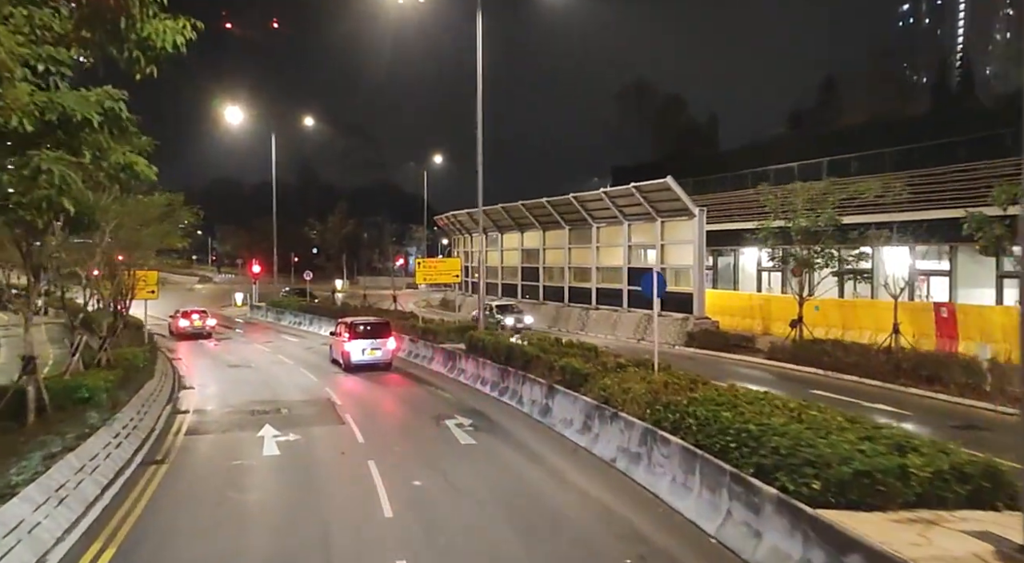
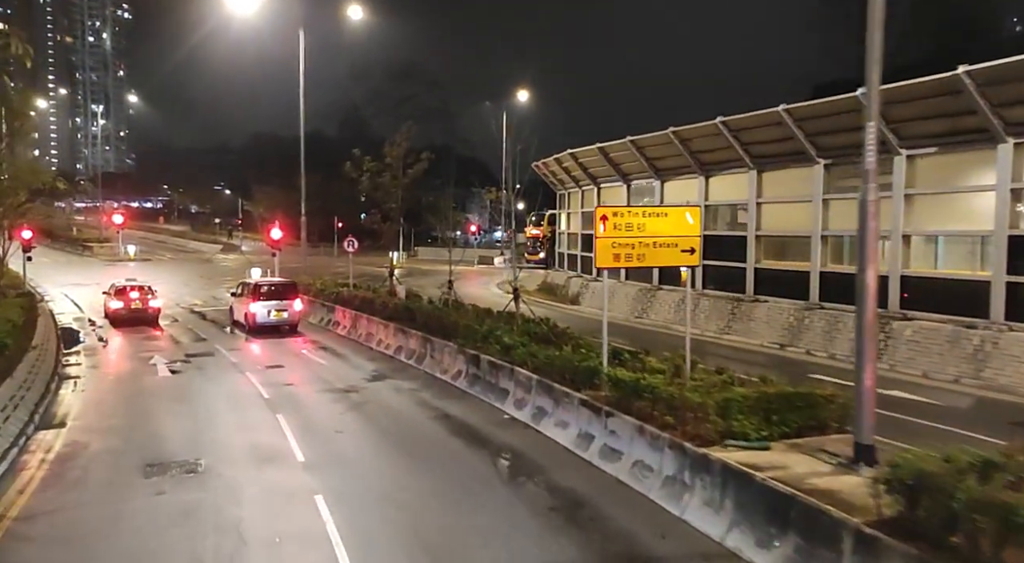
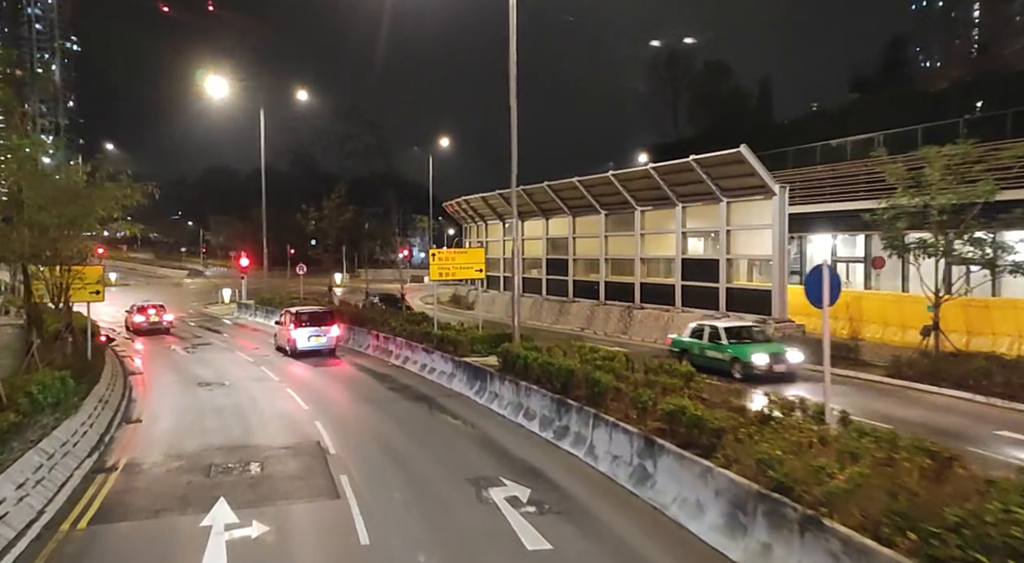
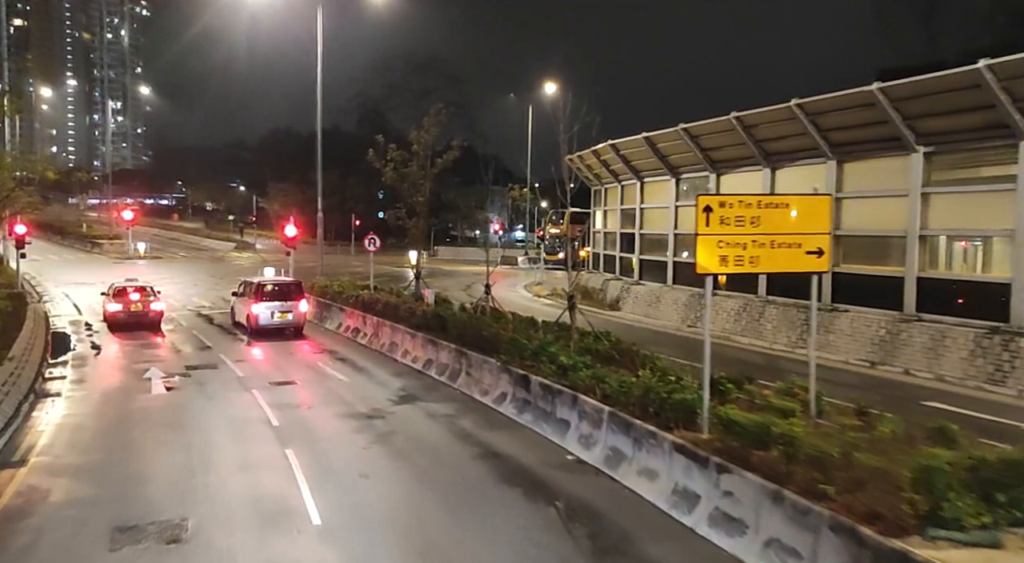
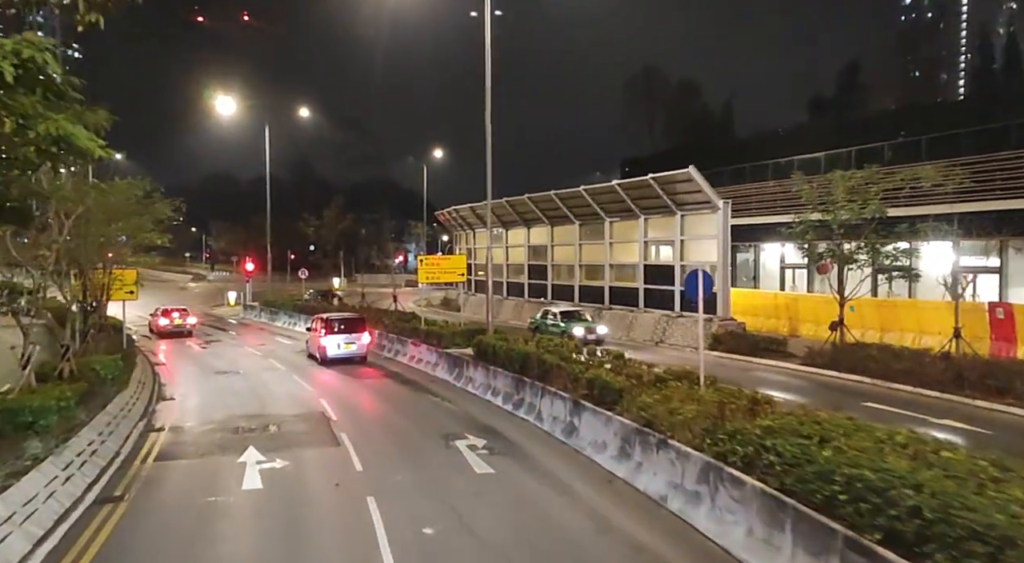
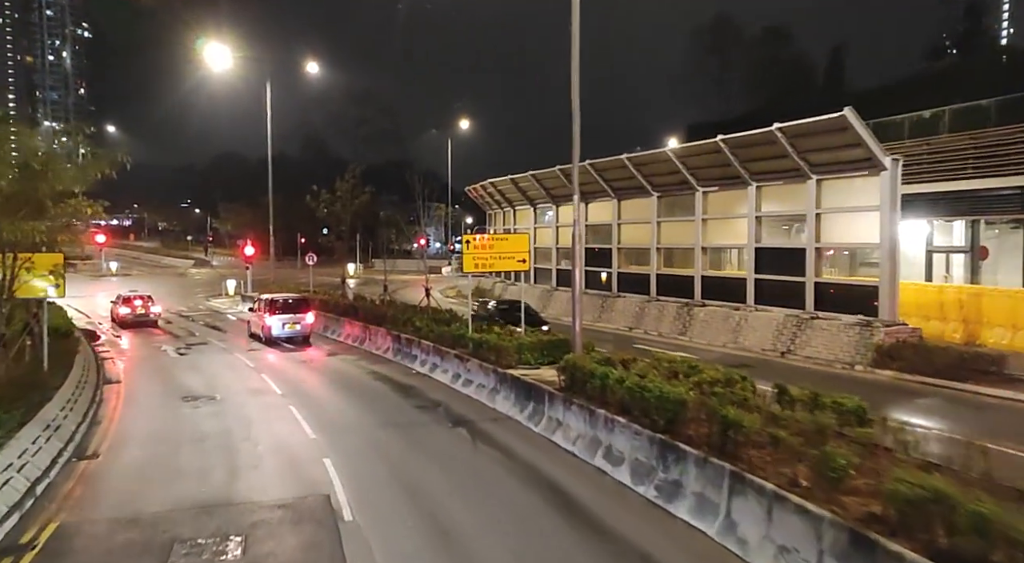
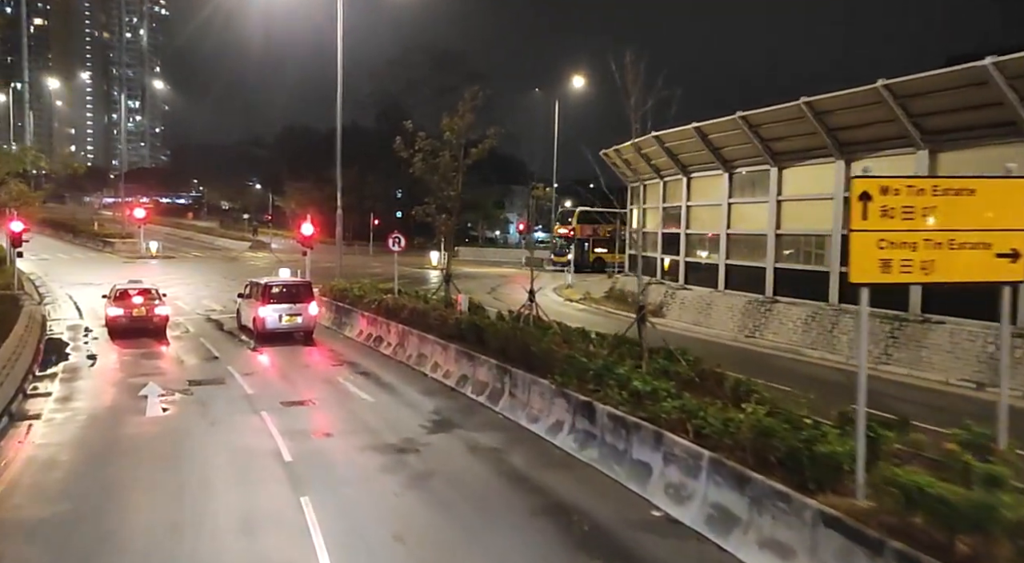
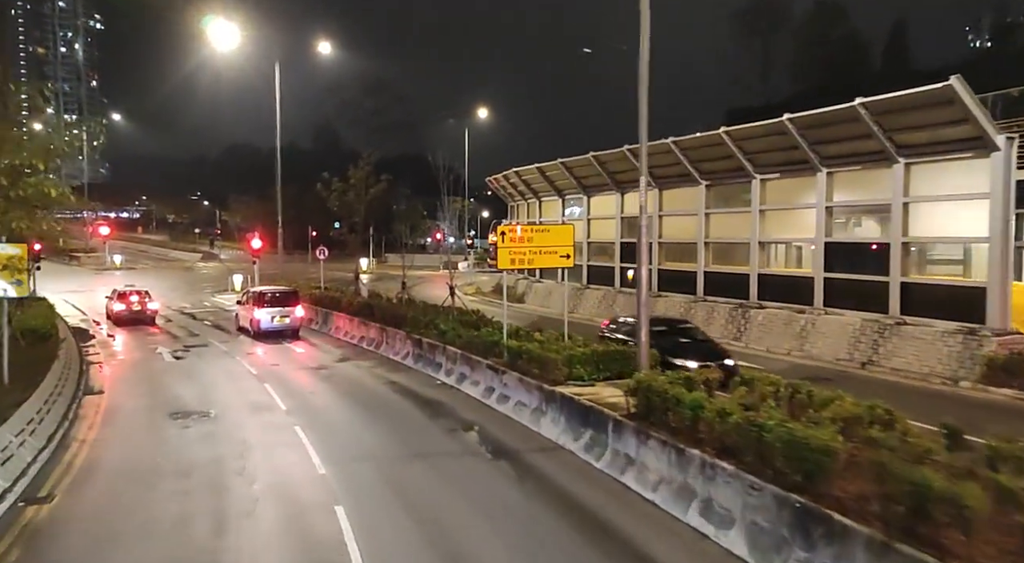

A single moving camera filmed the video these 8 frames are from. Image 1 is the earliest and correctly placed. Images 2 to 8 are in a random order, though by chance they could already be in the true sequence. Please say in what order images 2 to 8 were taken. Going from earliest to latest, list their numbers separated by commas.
5, 3, 6, 8, 2, 4, 7
